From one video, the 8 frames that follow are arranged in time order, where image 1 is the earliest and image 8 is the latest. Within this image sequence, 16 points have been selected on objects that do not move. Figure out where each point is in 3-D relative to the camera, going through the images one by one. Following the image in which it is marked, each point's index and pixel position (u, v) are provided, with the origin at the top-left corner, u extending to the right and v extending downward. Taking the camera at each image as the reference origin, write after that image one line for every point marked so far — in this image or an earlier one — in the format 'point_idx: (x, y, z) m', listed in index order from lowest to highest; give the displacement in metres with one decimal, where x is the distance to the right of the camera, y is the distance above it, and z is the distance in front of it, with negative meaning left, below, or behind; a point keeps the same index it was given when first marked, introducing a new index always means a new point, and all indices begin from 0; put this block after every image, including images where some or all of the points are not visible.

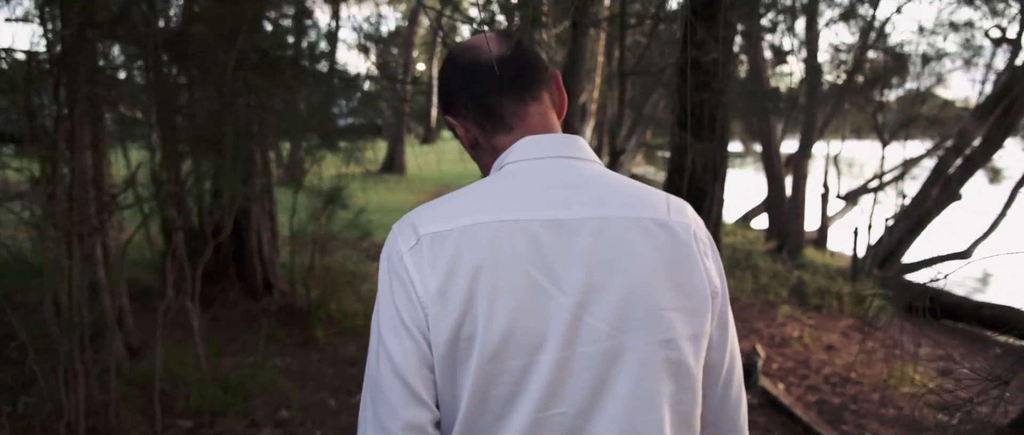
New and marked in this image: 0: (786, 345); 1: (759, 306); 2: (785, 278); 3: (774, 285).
0: (+2.7, -1.2, +8.2) m
1: (+2.8, -1.0, +9.7) m
2: (+3.6, -0.8, +11.2) m
3: (+3.3, -0.9, +10.7) m
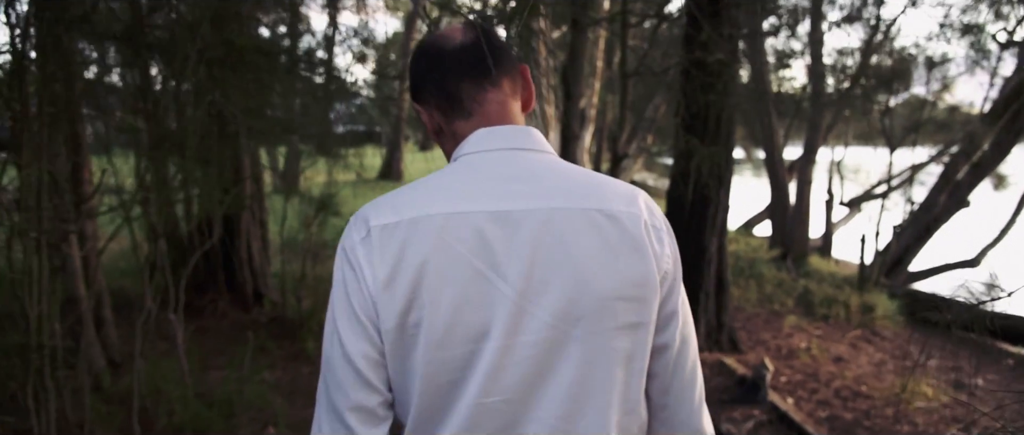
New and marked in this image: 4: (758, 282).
0: (+2.6, -1.3, +7.9) m
1: (+2.8, -1.1, +9.4) m
2: (+3.6, -0.9, +10.9) m
3: (+3.3, -1.0, +10.5) m
4: (+3.2, -0.9, +10.9) m
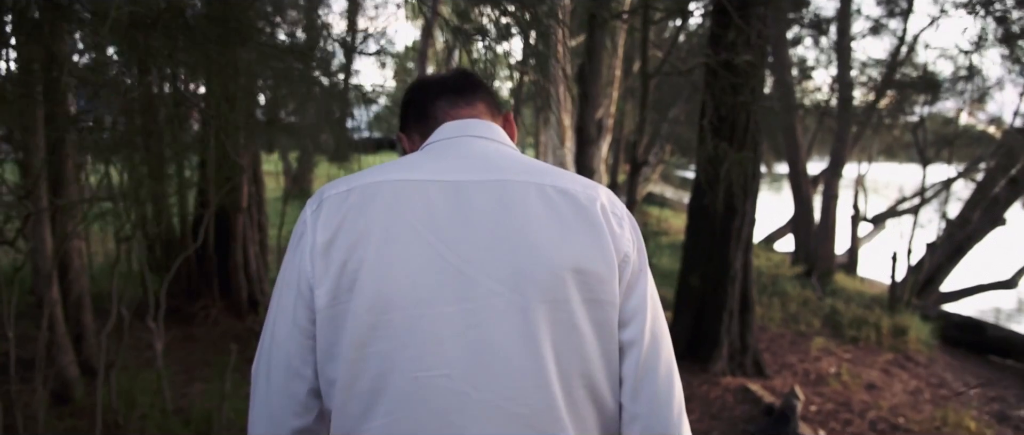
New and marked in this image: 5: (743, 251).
0: (+2.7, -1.4, +7.4) m
1: (+2.9, -1.3, +8.8) m
2: (+3.7, -1.1, +10.4) m
3: (+3.4, -1.1, +9.9) m
4: (+3.3, -1.0, +10.3) m
5: (+1.9, -0.3, +6.8) m
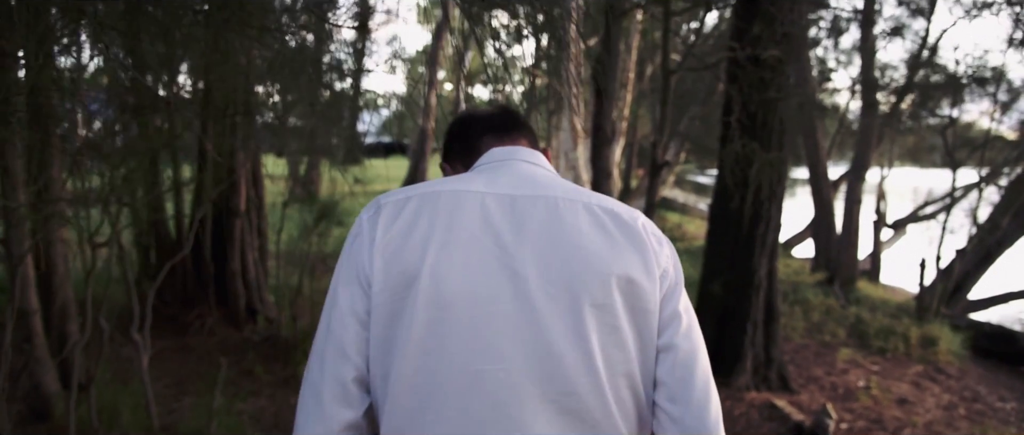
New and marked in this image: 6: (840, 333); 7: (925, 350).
0: (+2.8, -1.5, +6.9) m
1: (+3.0, -1.3, +8.4) m
2: (+3.9, -1.1, +9.9) m
3: (+3.6, -1.2, +9.5) m
4: (+3.4, -1.1, +9.9) m
5: (+1.9, -0.3, +6.4) m
6: (+3.5, -1.3, +9.1) m
7: (+4.3, -1.4, +8.8) m
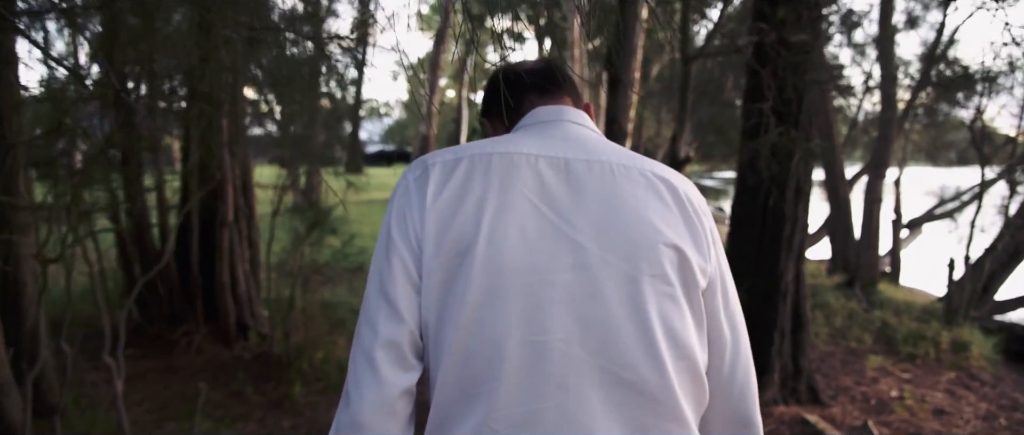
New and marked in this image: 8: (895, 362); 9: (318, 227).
0: (+2.9, -1.5, +6.5) m
1: (+3.1, -1.3, +7.9) m
2: (+3.9, -1.1, +9.4) m
3: (+3.6, -1.2, +9.0) m
4: (+3.5, -1.1, +9.4) m
5: (+2.0, -0.3, +5.9) m
6: (+3.6, -1.2, +8.6) m
7: (+4.4, -1.4, +8.3) m
8: (+3.6, -1.4, +7.9) m
9: (-1.6, -0.1, +6.9) m
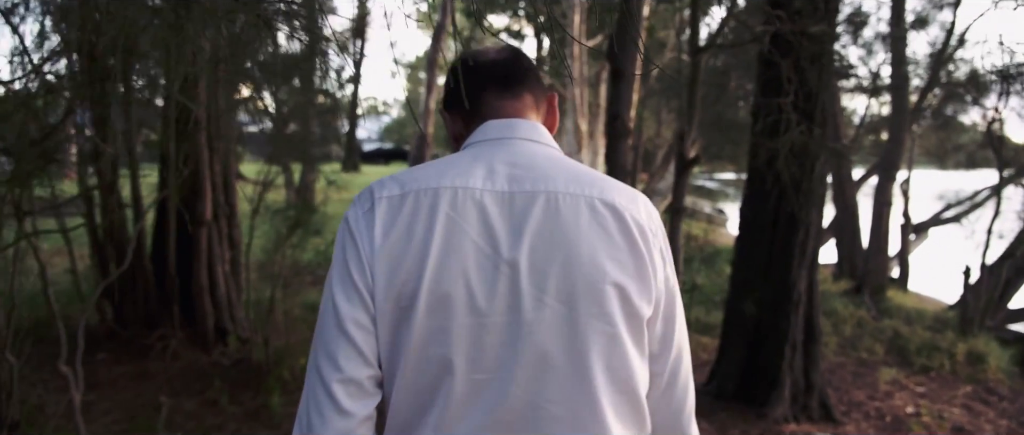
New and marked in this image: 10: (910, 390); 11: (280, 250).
0: (+2.8, -1.5, +6.1) m
1: (+3.0, -1.3, +7.5) m
2: (+3.9, -1.2, +9.0) m
3: (+3.6, -1.2, +8.6) m
4: (+3.4, -1.1, +9.0) m
5: (+1.9, -0.3, +5.5) m
6: (+3.6, -1.3, +8.2) m
7: (+4.3, -1.4, +7.9) m
8: (+3.5, -1.4, +7.5) m
9: (-1.6, -0.1, +6.5) m
10: (+3.4, -1.5, +7.1) m
11: (-1.8, -0.3, +6.7) m
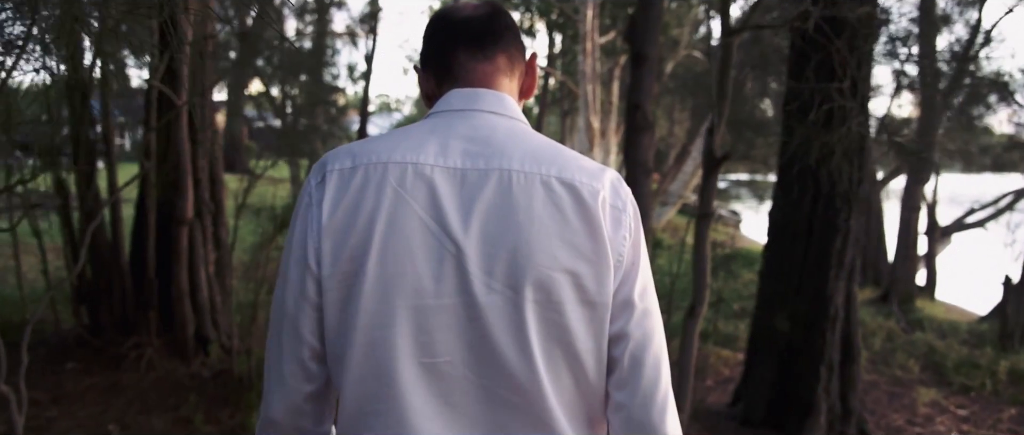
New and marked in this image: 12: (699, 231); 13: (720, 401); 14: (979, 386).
0: (+2.8, -1.6, +5.5) m
1: (+3.1, -1.4, +7.0) m
2: (+4.0, -1.2, +8.4) m
3: (+3.6, -1.3, +8.0) m
4: (+3.5, -1.2, +8.4) m
5: (+2.0, -0.4, +5.0) m
6: (+3.6, -1.3, +7.6) m
7: (+4.4, -1.5, +7.3) m
8: (+3.6, -1.5, +6.9) m
9: (-1.6, -0.1, +6.0) m
10: (+3.4, -1.5, +6.5) m
11: (-1.8, -0.3, +6.1) m
12: (+1.0, -0.1, +4.3) m
13: (+1.6, -1.4, +6.3) m
14: (+4.0, -1.4, +7.2) m
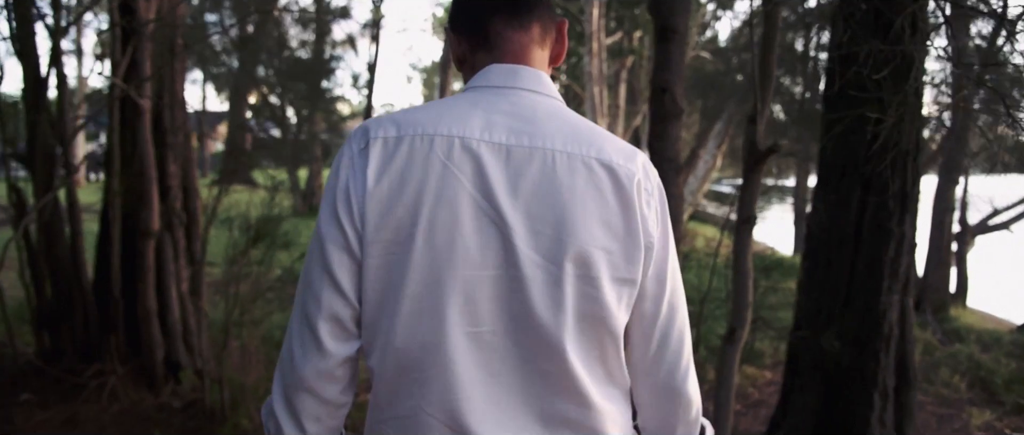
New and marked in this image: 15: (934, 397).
0: (+2.9, -1.6, +4.8) m
1: (+3.1, -1.4, +6.3) m
2: (+4.0, -1.3, +7.8) m
3: (+3.7, -1.3, +7.3) m
4: (+3.6, -1.2, +7.7) m
5: (+2.0, -0.4, +4.3) m
6: (+3.7, -1.4, +6.9) m
7: (+4.4, -1.5, +6.6) m
8: (+3.6, -1.5, +6.3) m
9: (-1.6, -0.1, +5.4) m
10: (+3.4, -1.5, +5.8) m
11: (-1.7, -0.3, +5.5) m
12: (+1.0, -0.1, +3.6) m
13: (+1.6, -1.4, +5.6) m
14: (+4.0, -1.5, +6.5) m
15: (+3.3, -1.4, +6.6) m
